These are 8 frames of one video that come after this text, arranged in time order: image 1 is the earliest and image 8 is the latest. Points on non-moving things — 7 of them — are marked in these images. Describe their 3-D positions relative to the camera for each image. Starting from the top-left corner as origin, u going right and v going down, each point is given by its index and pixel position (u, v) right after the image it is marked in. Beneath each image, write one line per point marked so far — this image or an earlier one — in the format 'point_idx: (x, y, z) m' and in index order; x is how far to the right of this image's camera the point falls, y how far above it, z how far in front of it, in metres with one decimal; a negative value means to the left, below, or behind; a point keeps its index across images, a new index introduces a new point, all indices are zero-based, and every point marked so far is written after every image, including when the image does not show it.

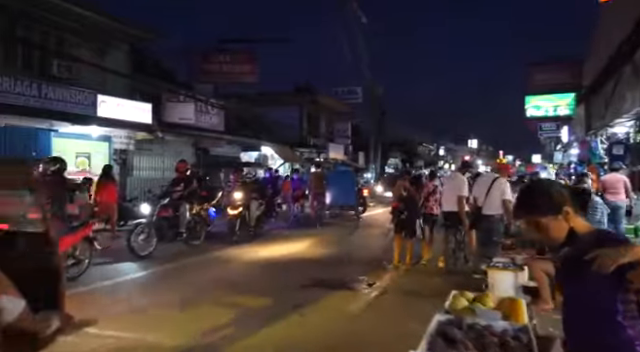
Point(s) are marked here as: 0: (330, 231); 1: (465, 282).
0: (+0.5, -2.1, +18.9) m
1: (+2.7, -1.9, +8.8) m
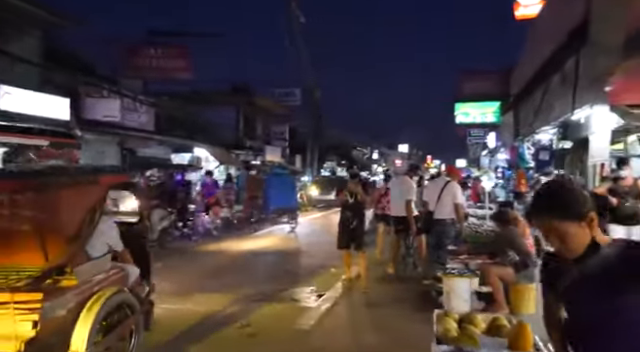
0: (-1.9, -2.3, +18.3) m
1: (+1.7, -2.0, +8.6) m
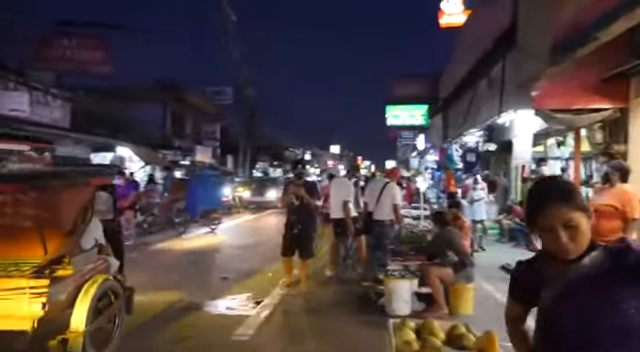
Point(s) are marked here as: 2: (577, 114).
0: (-4.3, -2.3, +17.5) m
1: (+0.6, -2.0, +8.4) m
2: (+5.1, +1.3, +9.8) m
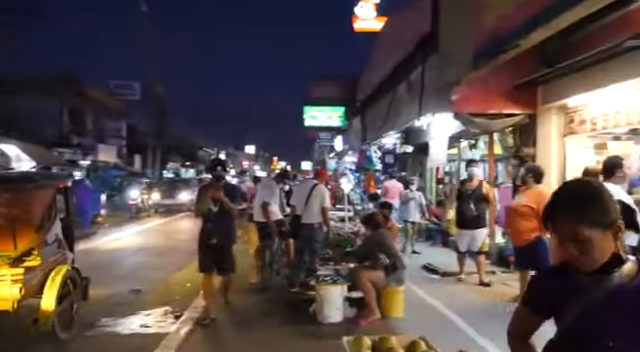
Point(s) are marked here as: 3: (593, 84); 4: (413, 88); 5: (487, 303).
0: (-7.1, -2.3, +16.1) m
1: (-0.6, -2.0, +8.1) m
2: (+3.6, +1.2, +10.2) m
3: (+4.7, +1.6, +8.3) m
4: (+2.7, +2.6, +14.3) m
5: (+2.6, -1.9, +7.4) m
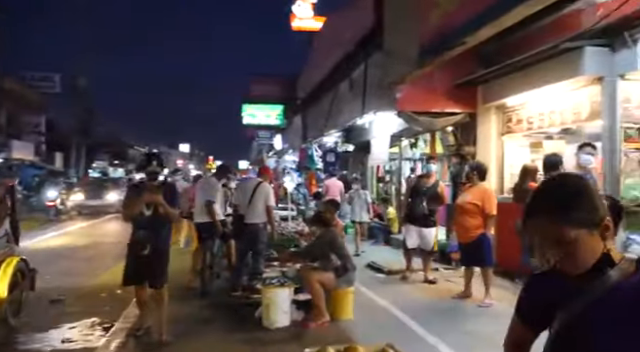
0: (-9.0, -2.3, +14.8) m
1: (-1.5, -2.0, +7.6) m
2: (+2.4, +1.3, +10.3) m
3: (+3.7, +1.6, +8.5) m
4: (+1.0, +2.6, +14.2) m
5: (+1.7, -1.9, +7.4) m
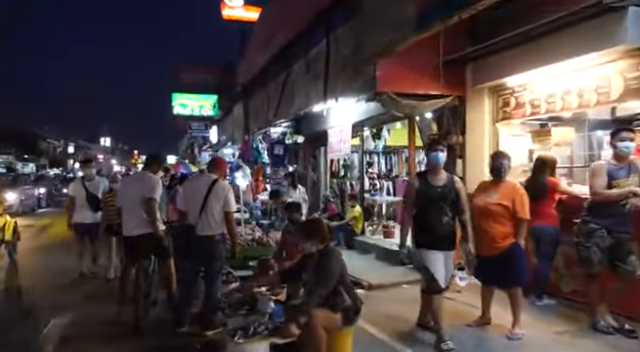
0: (-10.1, -2.2, +11.6) m
1: (-1.7, -2.0, +5.6) m
2: (+1.7, +1.4, +8.7) m
3: (+3.3, +1.7, +7.1) m
4: (-0.2, +2.8, +12.4) m
5: (+1.5, -1.8, +5.8) m
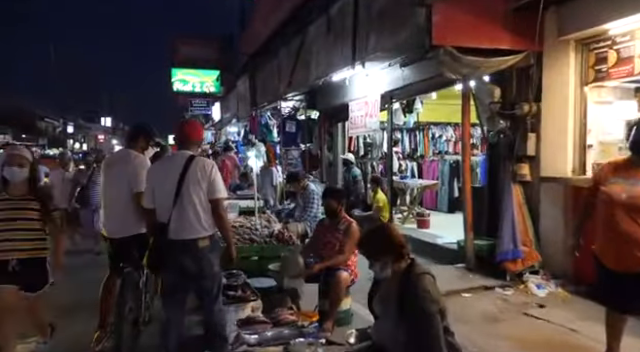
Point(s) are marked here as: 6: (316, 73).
0: (-9.6, -1.8, +9.9) m
1: (-1.2, -1.8, +3.8) m
2: (+2.2, +1.7, +6.8) m
3: (+3.8, +2.0, +5.2) m
4: (+0.3, +3.2, +10.5) m
5: (+2.0, -1.7, +4.0) m
6: (-0.1, +2.4, +11.3) m
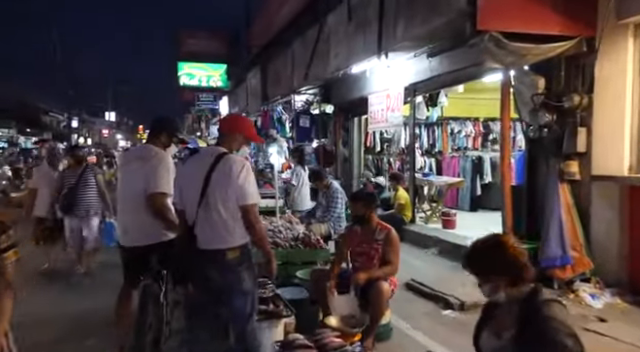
0: (-9.2, -1.8, +9.4) m
1: (-0.9, -1.8, +3.3) m
2: (+2.6, +1.7, +6.2) m
3: (+4.1, +2.0, +4.6) m
4: (+0.7, +3.3, +9.9) m
5: (+2.3, -1.7, +3.5) m
6: (+0.3, +2.5, +10.7) m
